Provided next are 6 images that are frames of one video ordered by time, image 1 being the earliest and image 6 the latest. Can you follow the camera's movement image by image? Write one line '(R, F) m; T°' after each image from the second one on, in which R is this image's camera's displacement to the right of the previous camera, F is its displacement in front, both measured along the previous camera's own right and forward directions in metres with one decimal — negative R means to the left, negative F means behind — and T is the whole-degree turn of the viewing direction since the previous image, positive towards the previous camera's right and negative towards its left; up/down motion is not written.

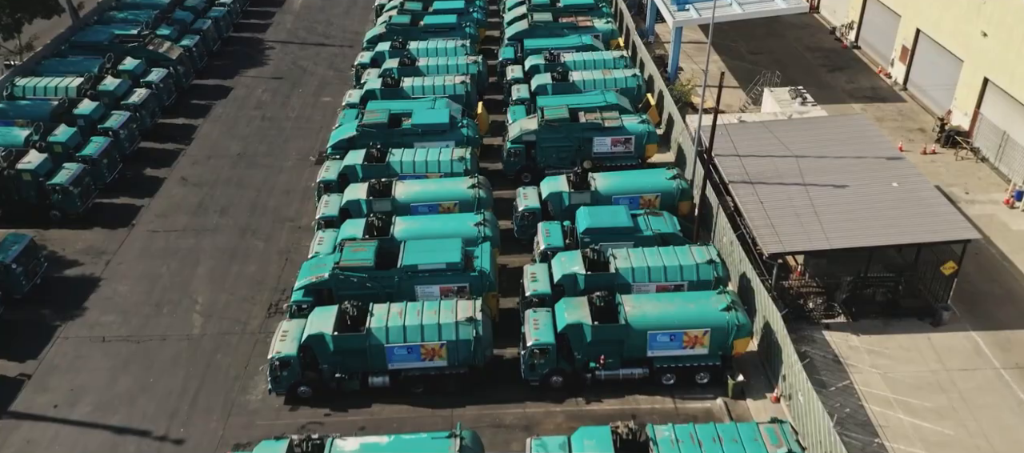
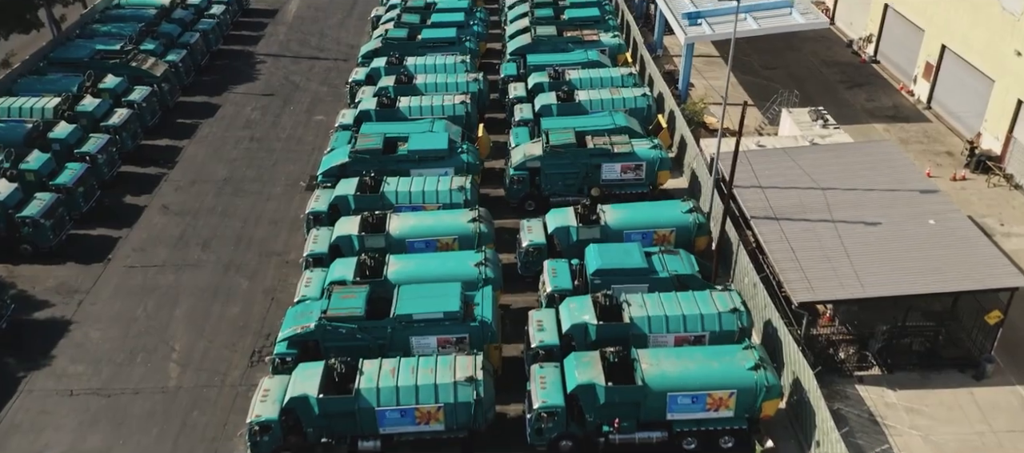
(-0.1, +2.2) m; 0°
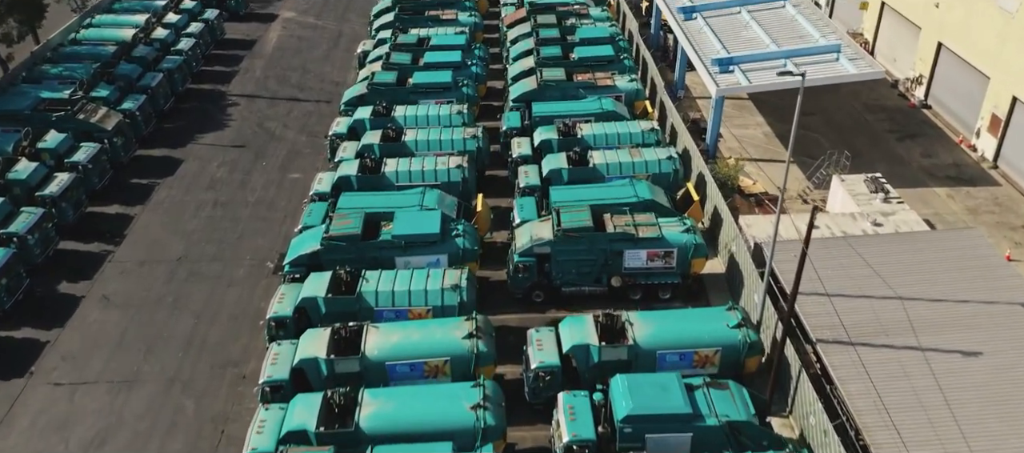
(-0.1, +5.3) m; 0°
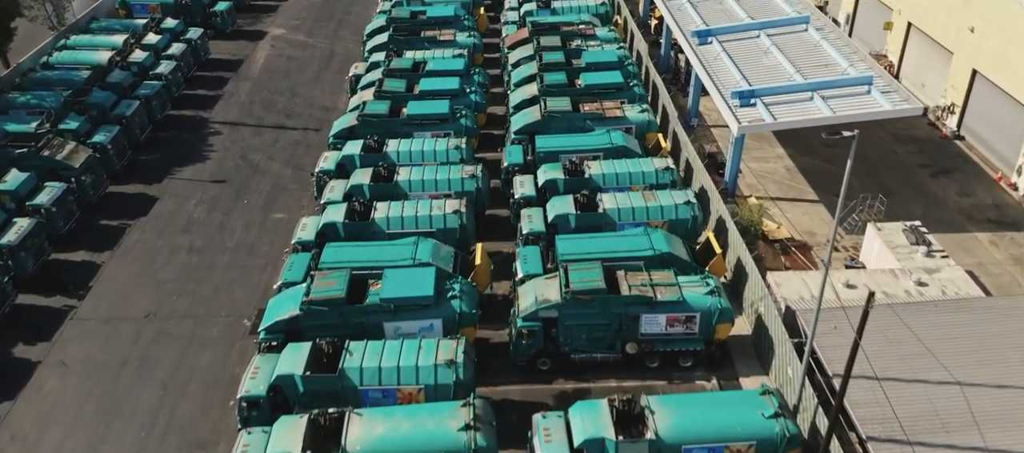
(-0.1, +2.8) m; 0°
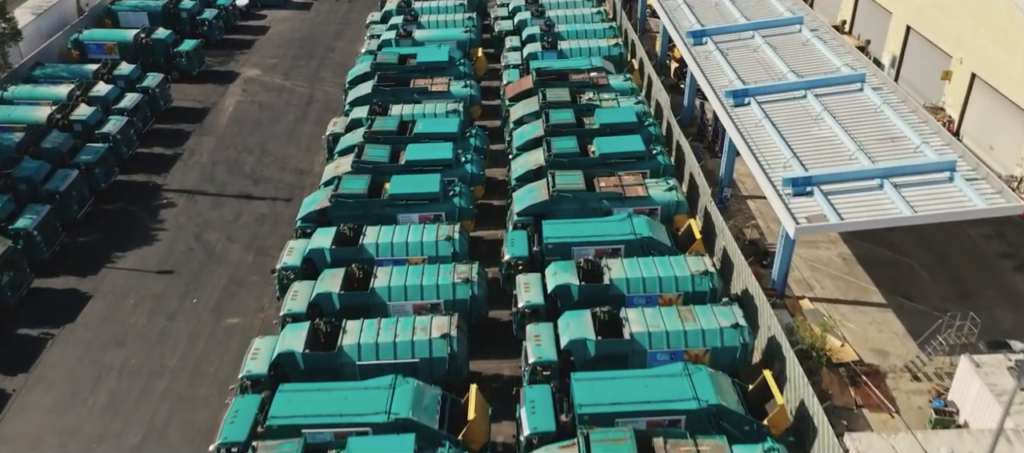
(-0.1, +5.7) m; 0°
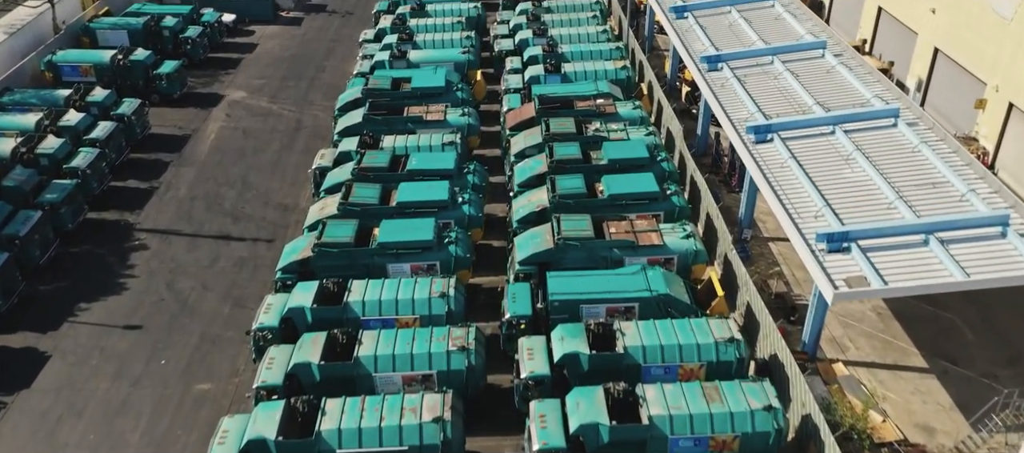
(0.0, +2.7) m; 0°
